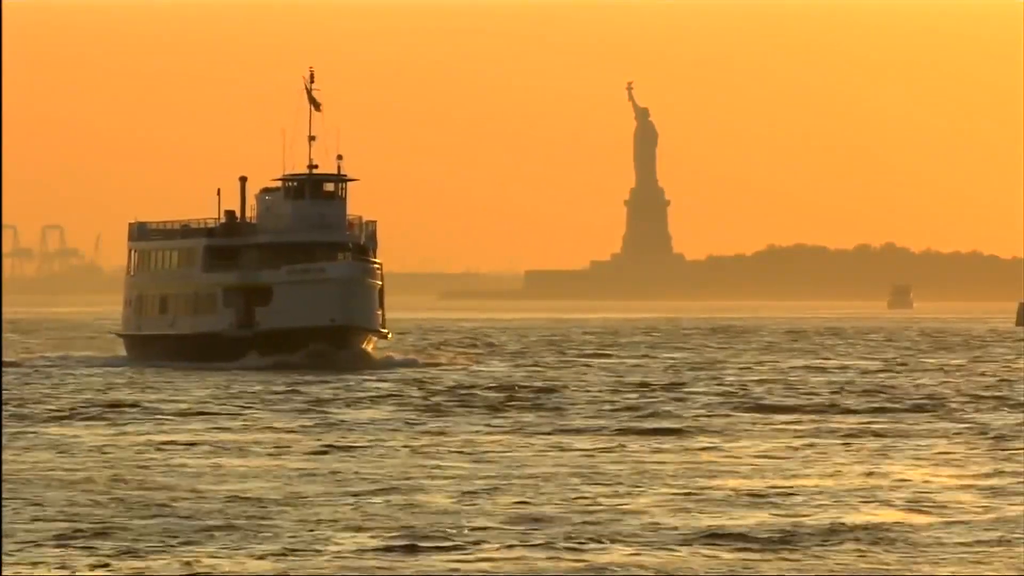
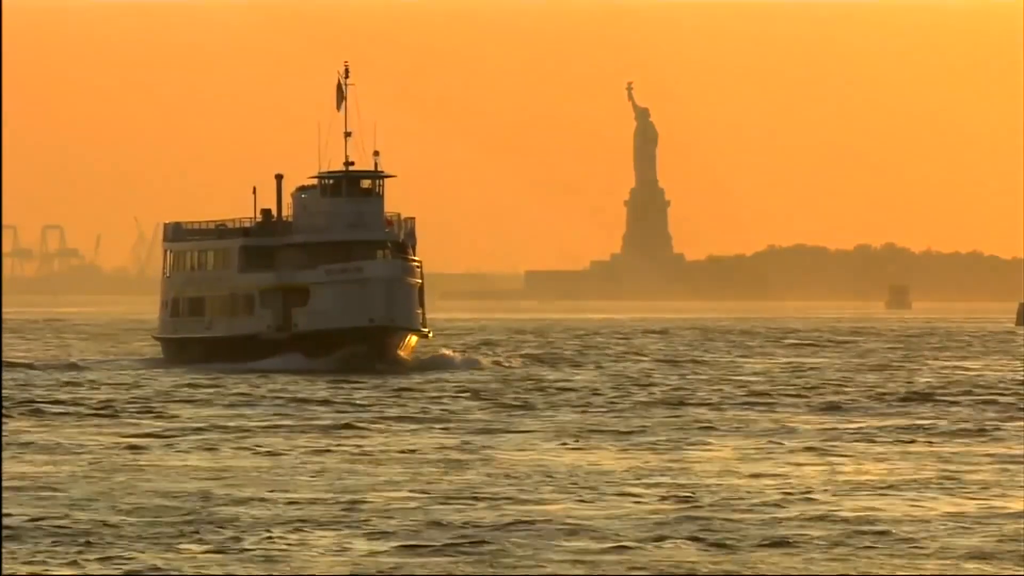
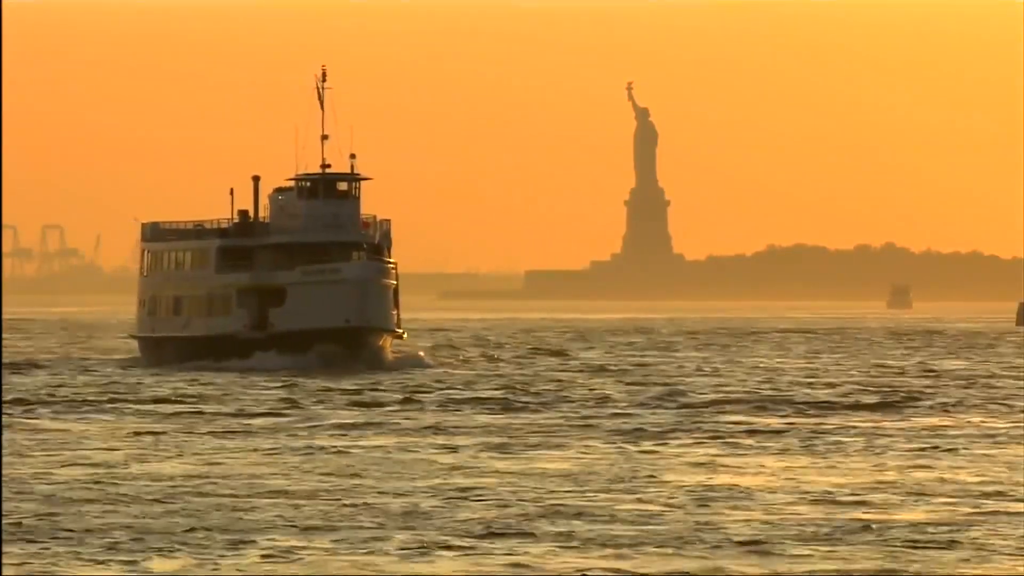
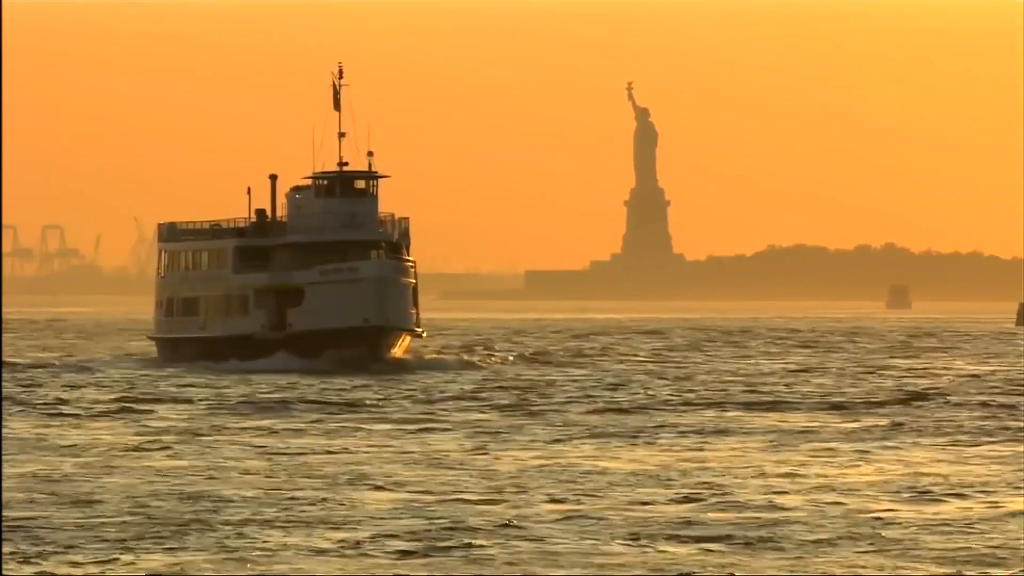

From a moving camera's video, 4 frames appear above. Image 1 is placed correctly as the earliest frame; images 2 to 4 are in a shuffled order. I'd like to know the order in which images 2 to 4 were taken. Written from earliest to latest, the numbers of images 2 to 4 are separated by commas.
3, 4, 2
